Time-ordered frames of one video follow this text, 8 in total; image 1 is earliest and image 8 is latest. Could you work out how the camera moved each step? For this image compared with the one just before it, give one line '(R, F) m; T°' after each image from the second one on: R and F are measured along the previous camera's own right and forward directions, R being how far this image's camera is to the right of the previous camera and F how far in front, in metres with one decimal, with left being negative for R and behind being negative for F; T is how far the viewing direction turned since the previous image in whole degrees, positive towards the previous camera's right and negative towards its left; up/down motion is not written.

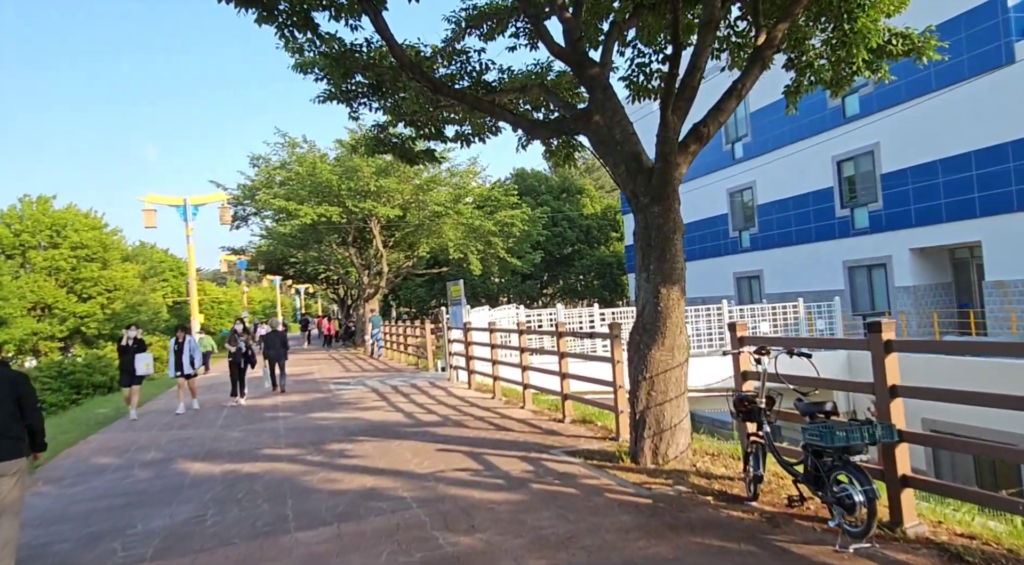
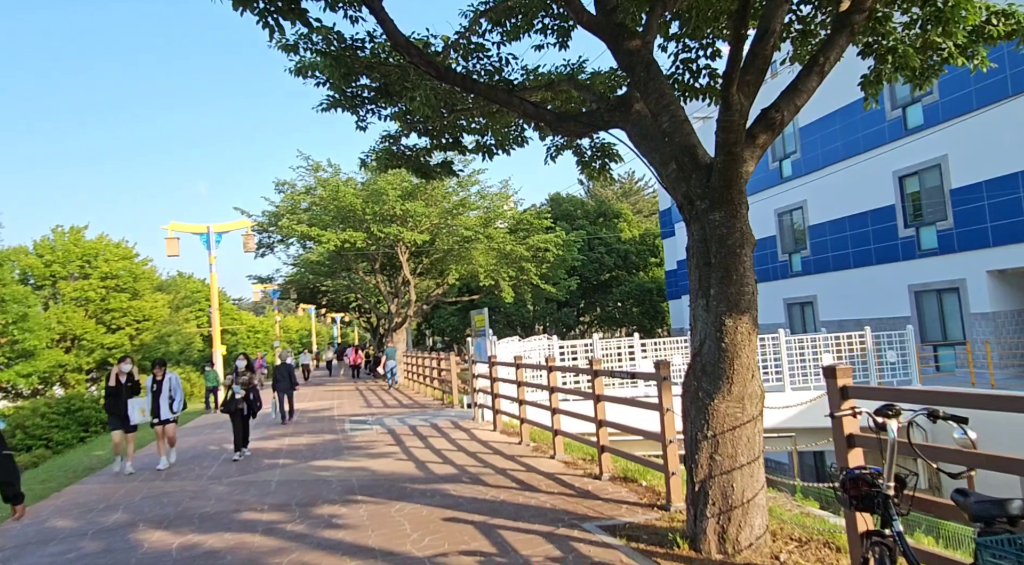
(+0.1, +1.6) m; -3°
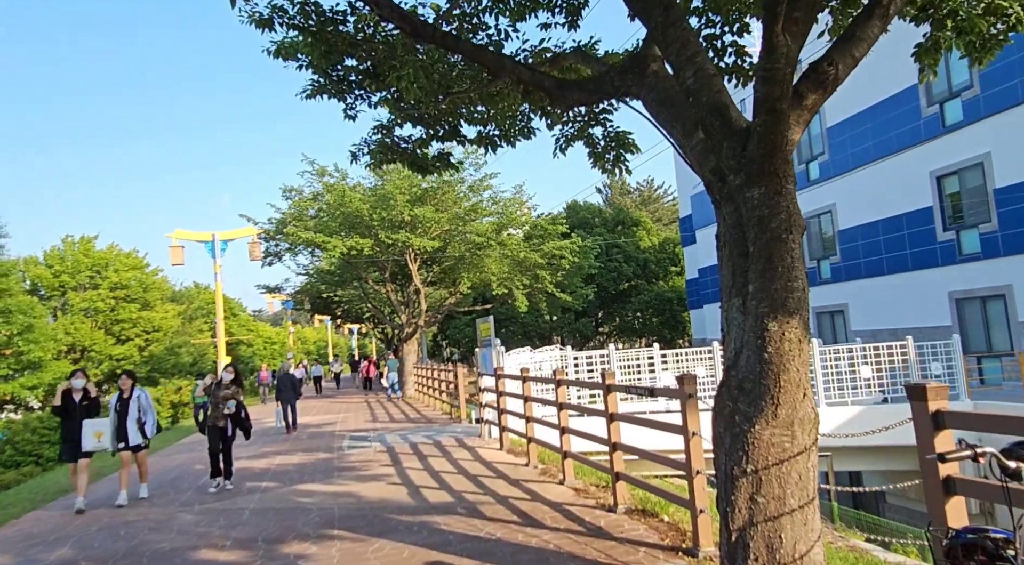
(+0.2, +1.1) m; -2°
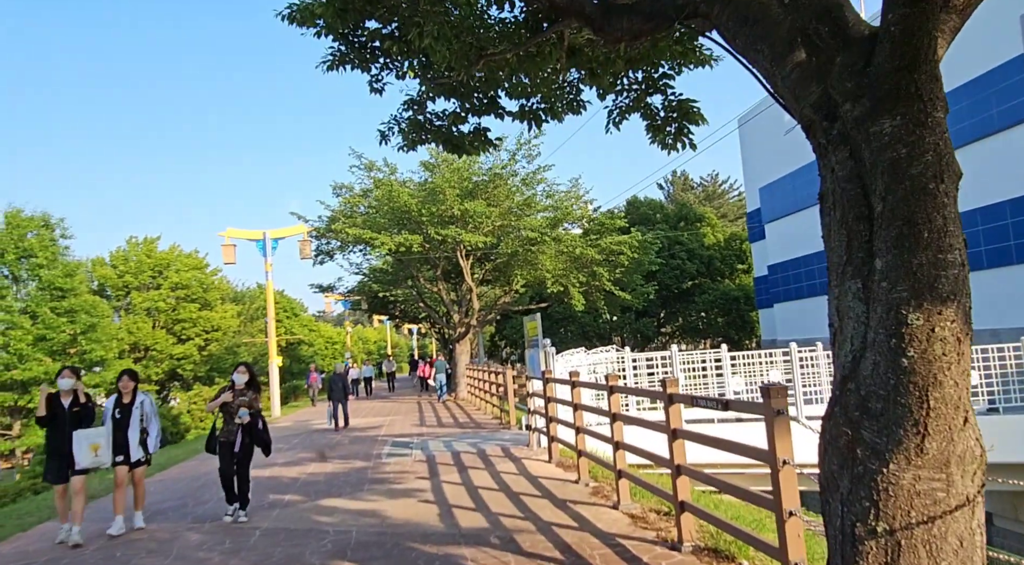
(+0.2, +1.2) m; -5°
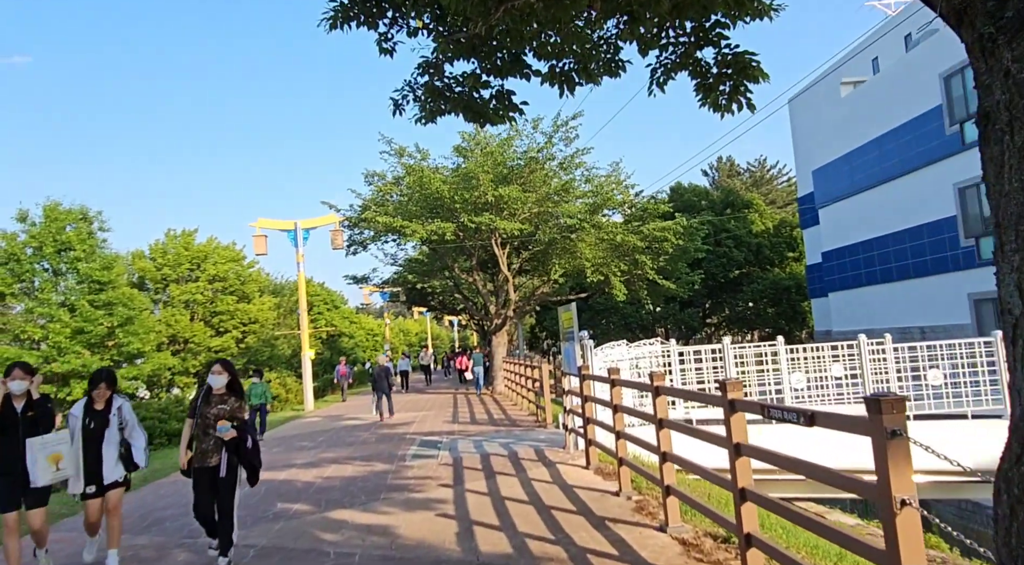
(+0.1, +1.1) m; -3°
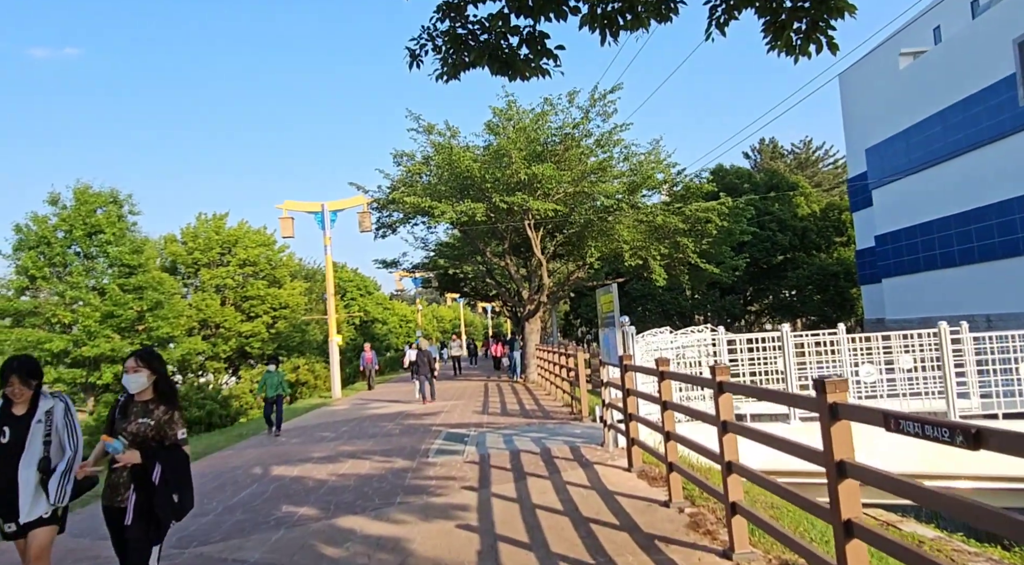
(0.0, +1.1) m; -3°
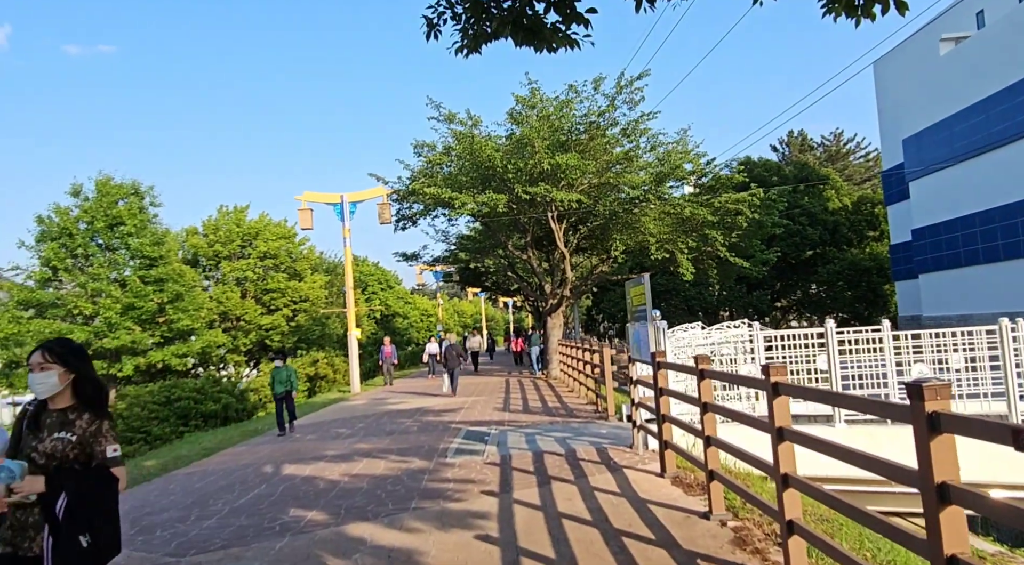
(0.0, +0.6) m; -2°
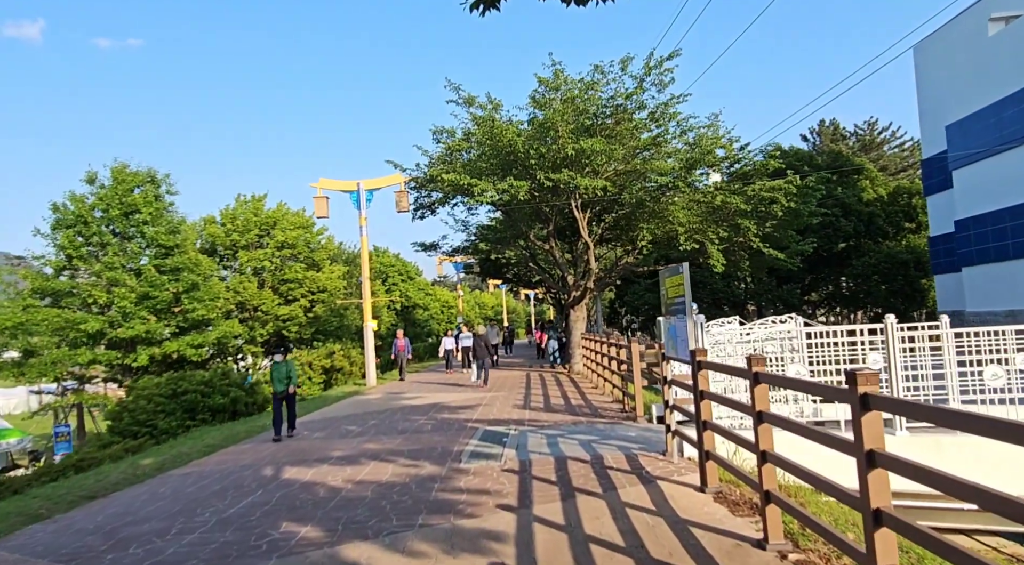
(0.0, +0.9) m; -2°
